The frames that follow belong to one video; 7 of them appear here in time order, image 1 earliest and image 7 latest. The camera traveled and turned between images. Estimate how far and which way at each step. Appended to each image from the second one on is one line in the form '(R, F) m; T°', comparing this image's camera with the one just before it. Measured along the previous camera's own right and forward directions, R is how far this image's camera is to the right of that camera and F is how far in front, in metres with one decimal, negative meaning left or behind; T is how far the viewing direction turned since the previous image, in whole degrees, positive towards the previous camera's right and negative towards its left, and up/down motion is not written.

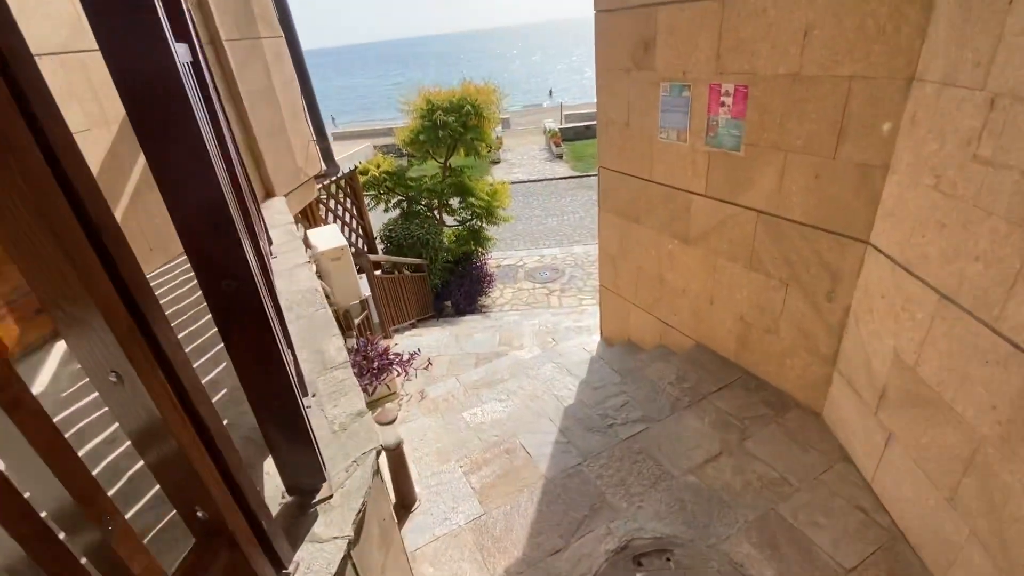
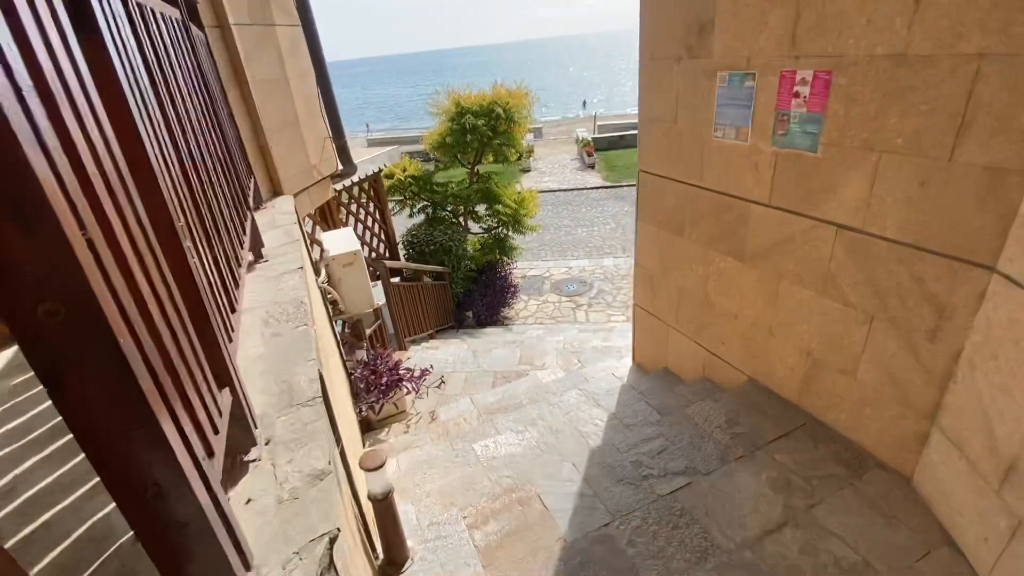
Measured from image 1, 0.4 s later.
(0.0, +0.4) m; -3°
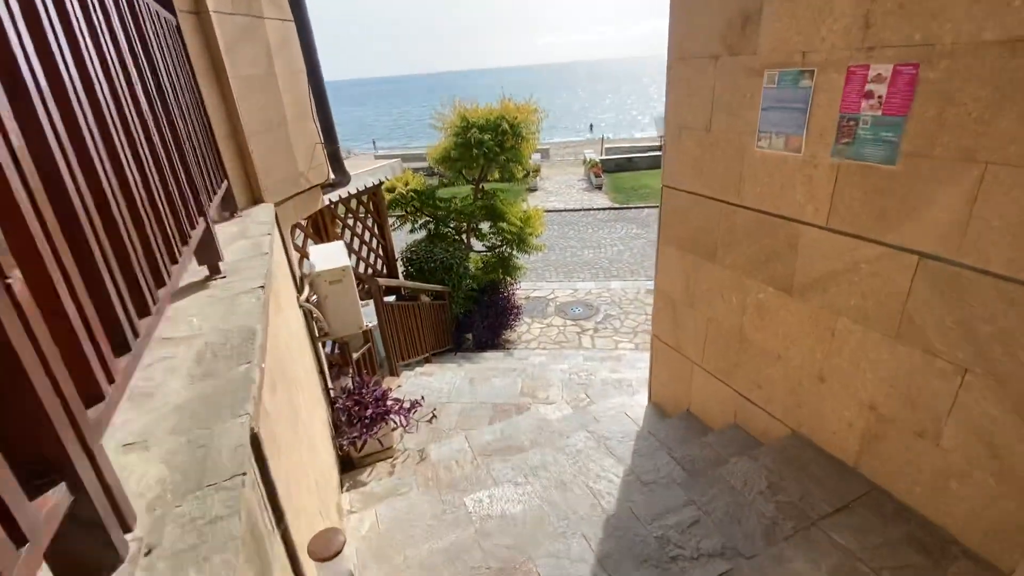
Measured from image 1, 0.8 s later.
(0.0, +0.4) m; 0°
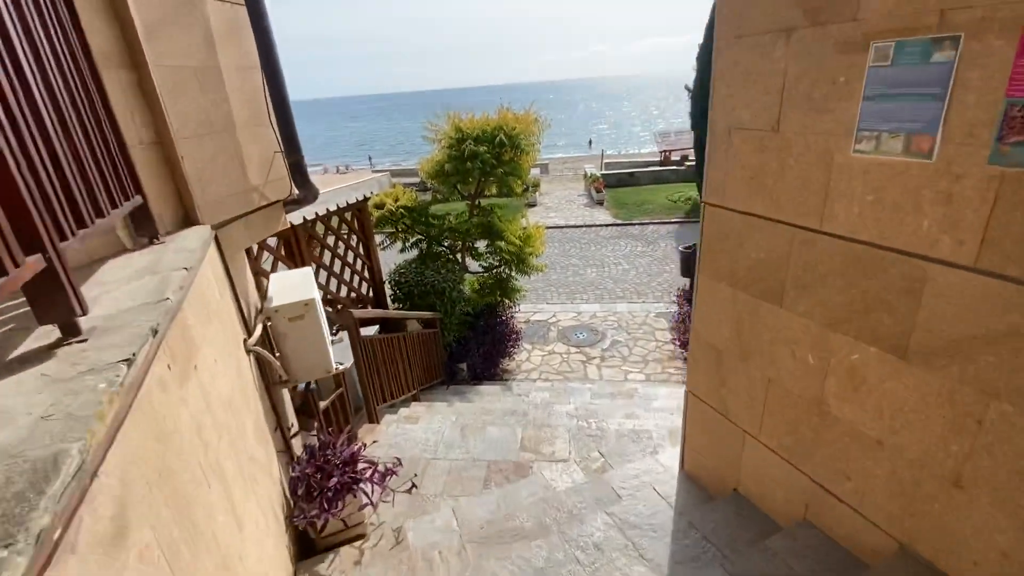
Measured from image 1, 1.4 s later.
(0.0, +0.6) m; 0°
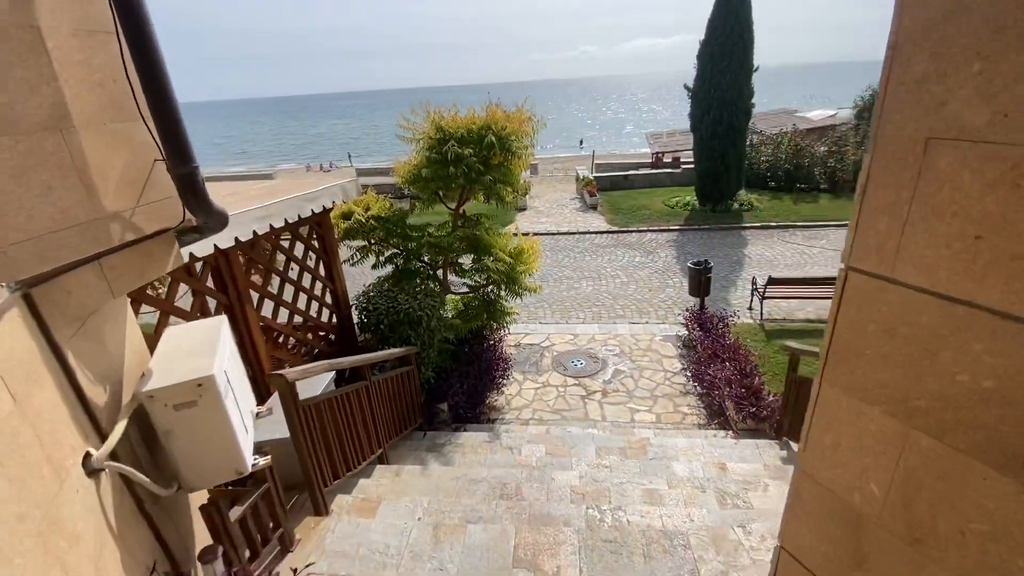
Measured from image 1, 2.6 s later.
(0.0, +0.9) m; +1°
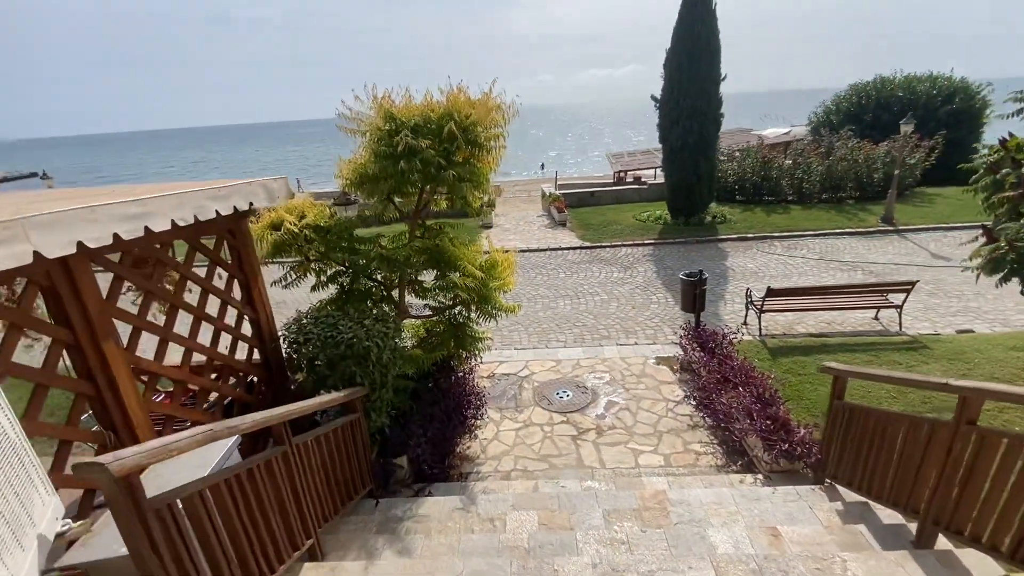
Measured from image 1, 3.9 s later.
(-0.1, +1.0) m; +4°
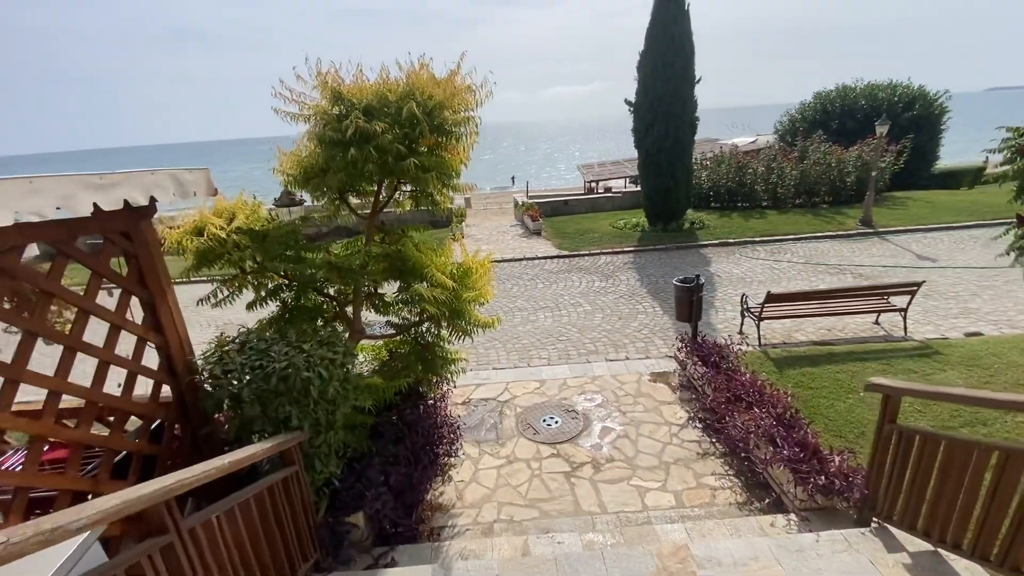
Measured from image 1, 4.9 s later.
(0.0, +0.7) m; +3°
